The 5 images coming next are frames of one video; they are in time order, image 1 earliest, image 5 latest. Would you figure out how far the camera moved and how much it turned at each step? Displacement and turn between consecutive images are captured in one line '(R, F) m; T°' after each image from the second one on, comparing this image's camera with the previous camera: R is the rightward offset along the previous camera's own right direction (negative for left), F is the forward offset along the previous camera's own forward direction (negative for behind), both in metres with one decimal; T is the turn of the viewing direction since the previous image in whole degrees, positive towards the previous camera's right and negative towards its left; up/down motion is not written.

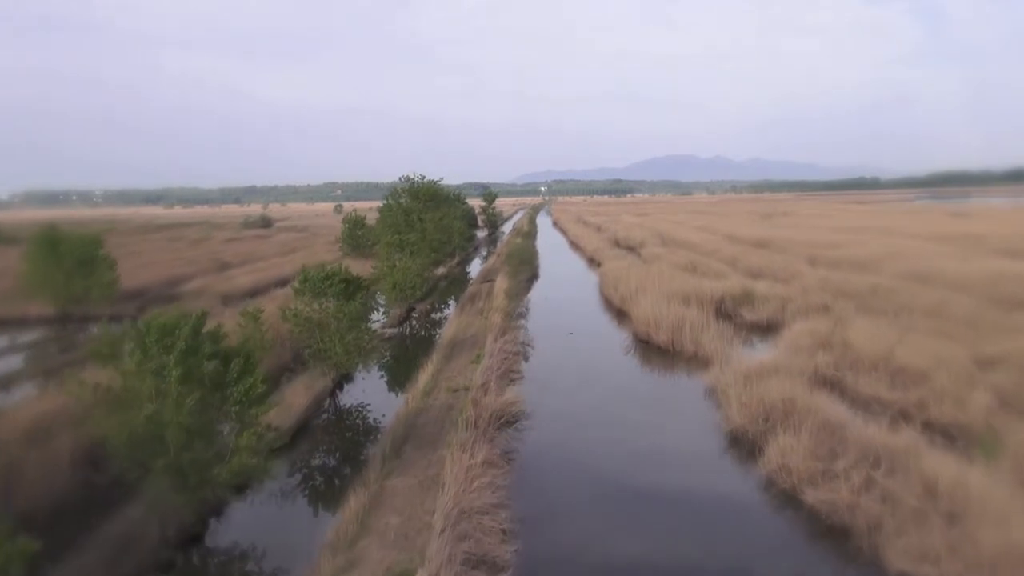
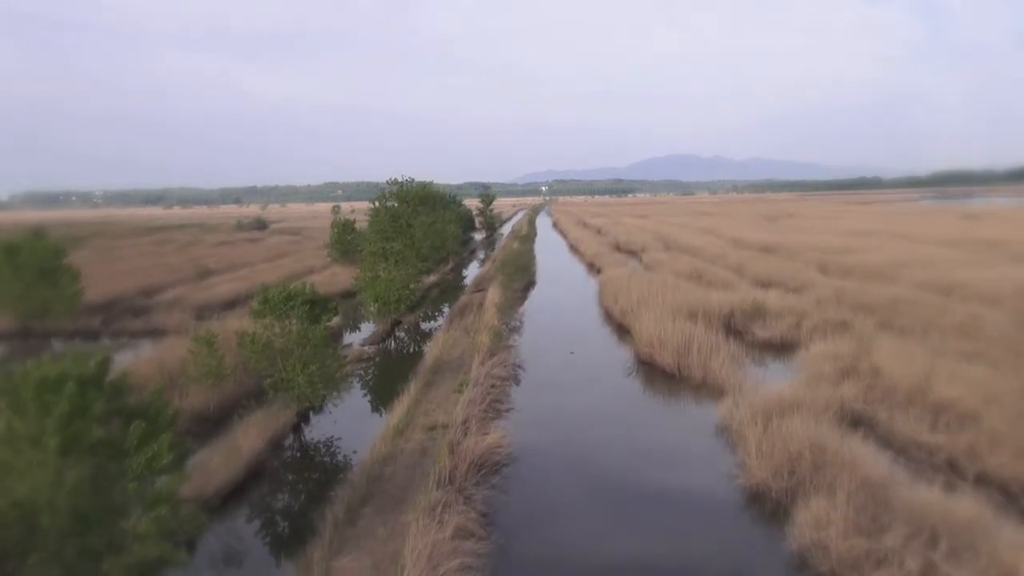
(+0.3, +1.4) m; 0°
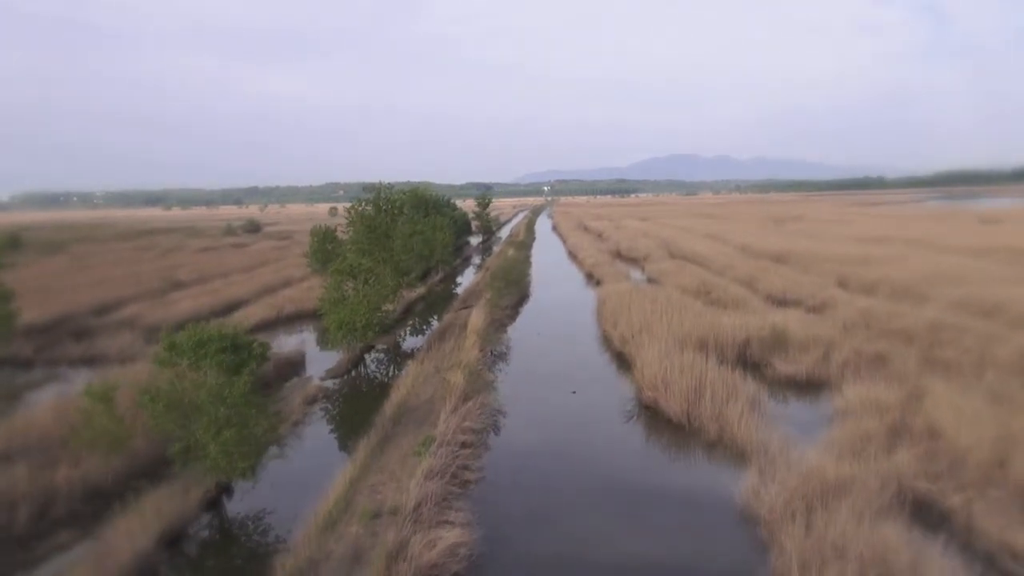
(+0.5, +2.2) m; 0°
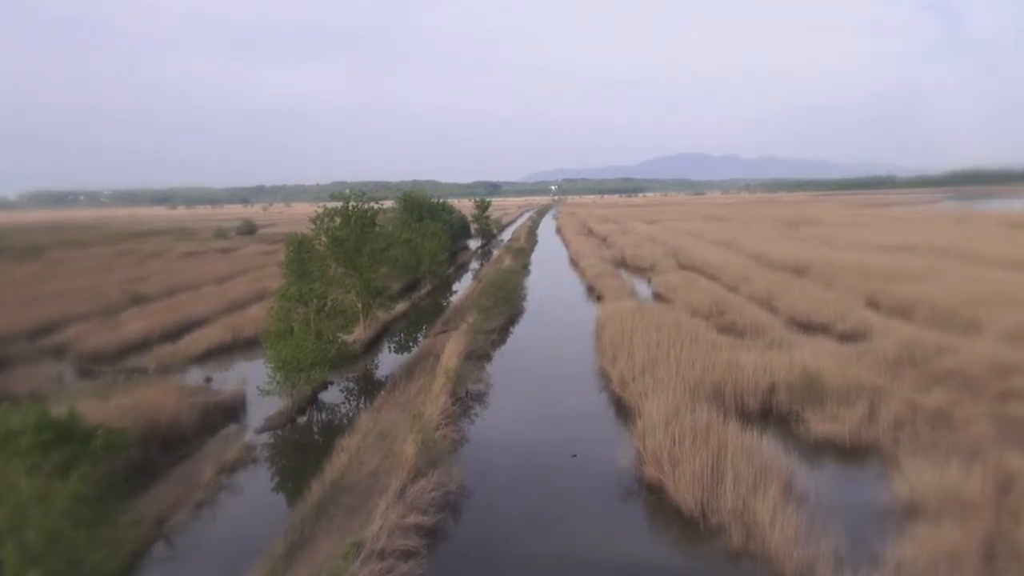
(+0.6, +2.6) m; -1°
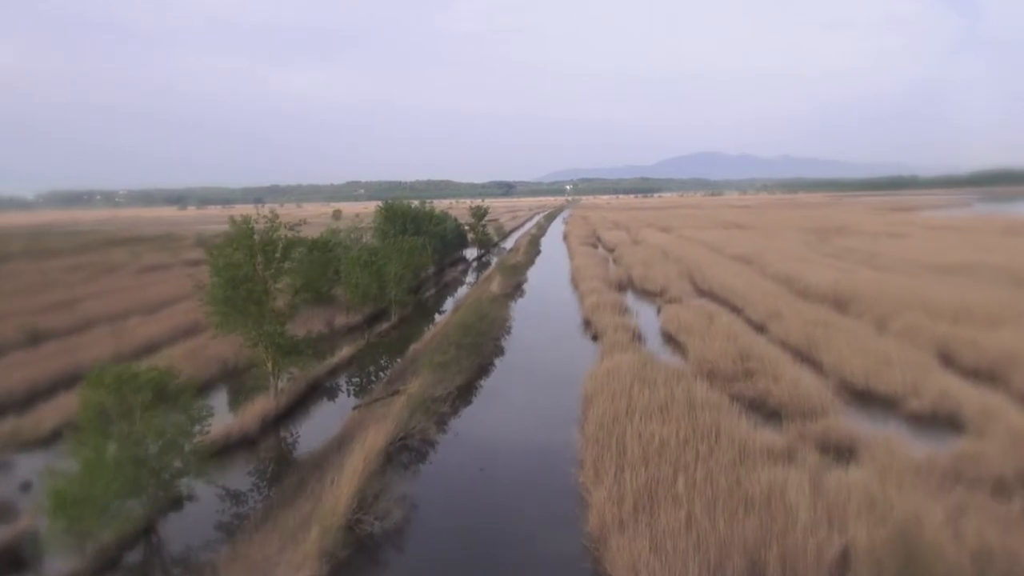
(+1.3, +4.7) m; -1°
